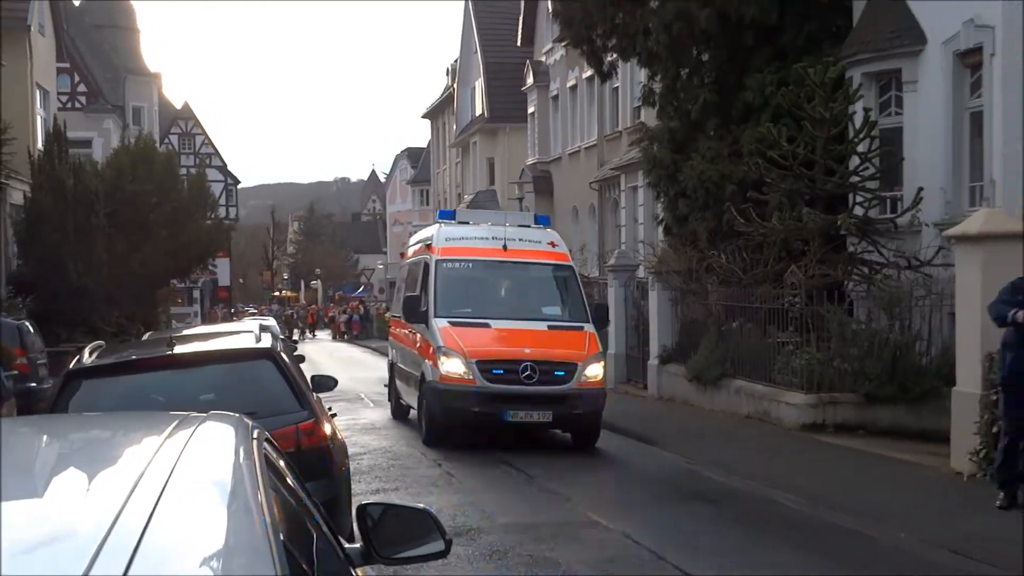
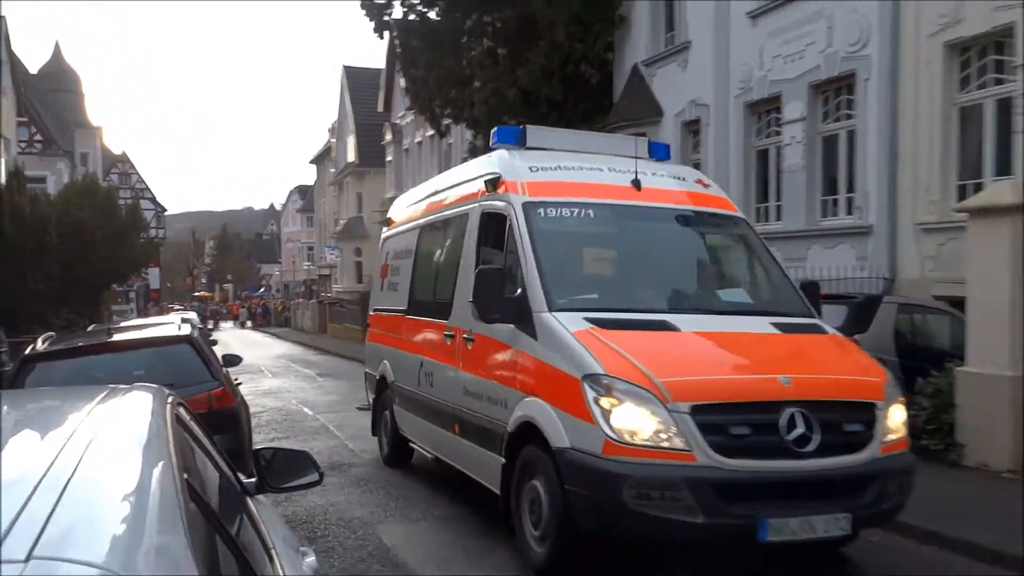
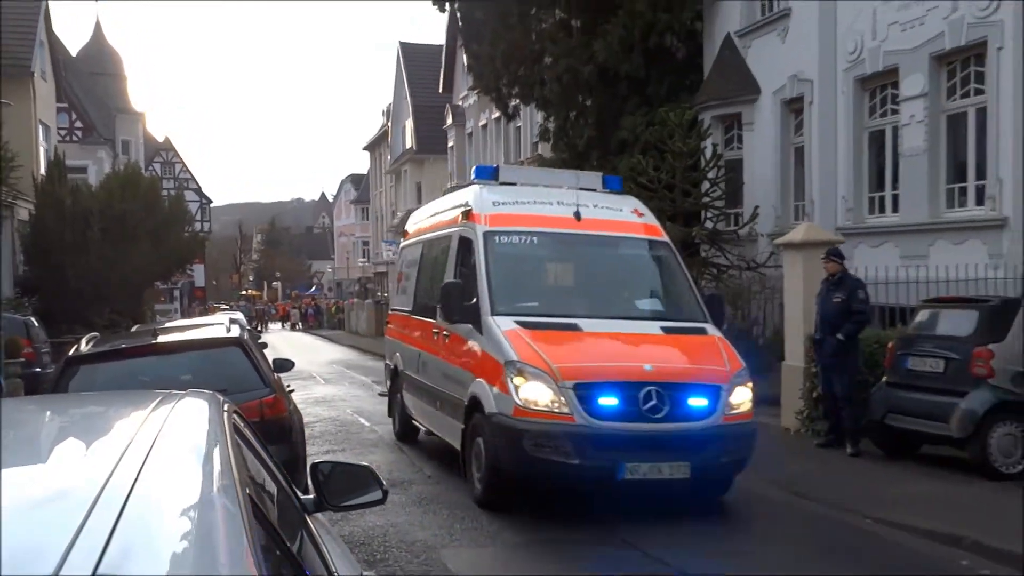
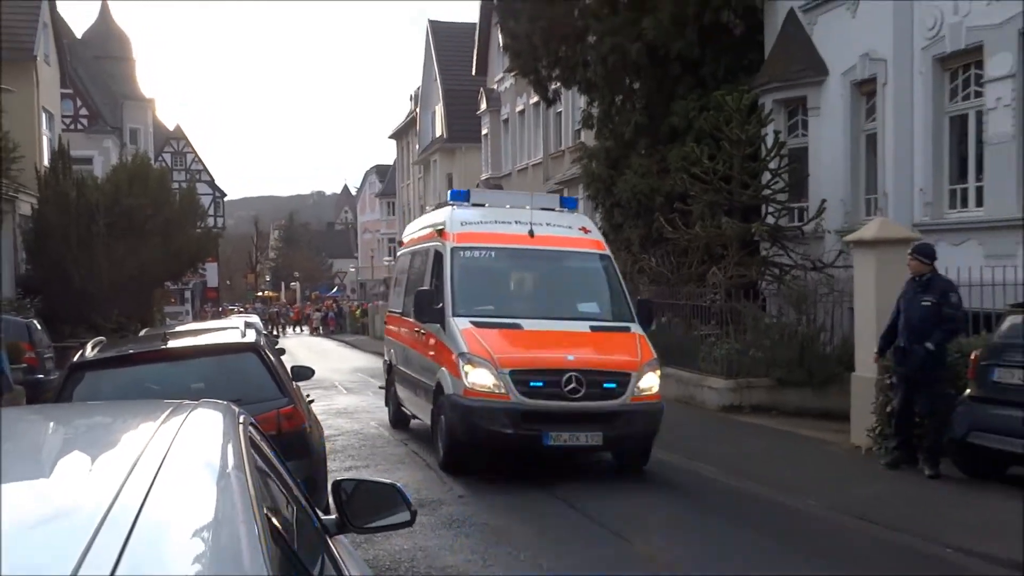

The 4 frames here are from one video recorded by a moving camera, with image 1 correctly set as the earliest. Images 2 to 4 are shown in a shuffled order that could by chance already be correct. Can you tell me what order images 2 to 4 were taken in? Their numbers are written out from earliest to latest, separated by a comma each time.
4, 3, 2
